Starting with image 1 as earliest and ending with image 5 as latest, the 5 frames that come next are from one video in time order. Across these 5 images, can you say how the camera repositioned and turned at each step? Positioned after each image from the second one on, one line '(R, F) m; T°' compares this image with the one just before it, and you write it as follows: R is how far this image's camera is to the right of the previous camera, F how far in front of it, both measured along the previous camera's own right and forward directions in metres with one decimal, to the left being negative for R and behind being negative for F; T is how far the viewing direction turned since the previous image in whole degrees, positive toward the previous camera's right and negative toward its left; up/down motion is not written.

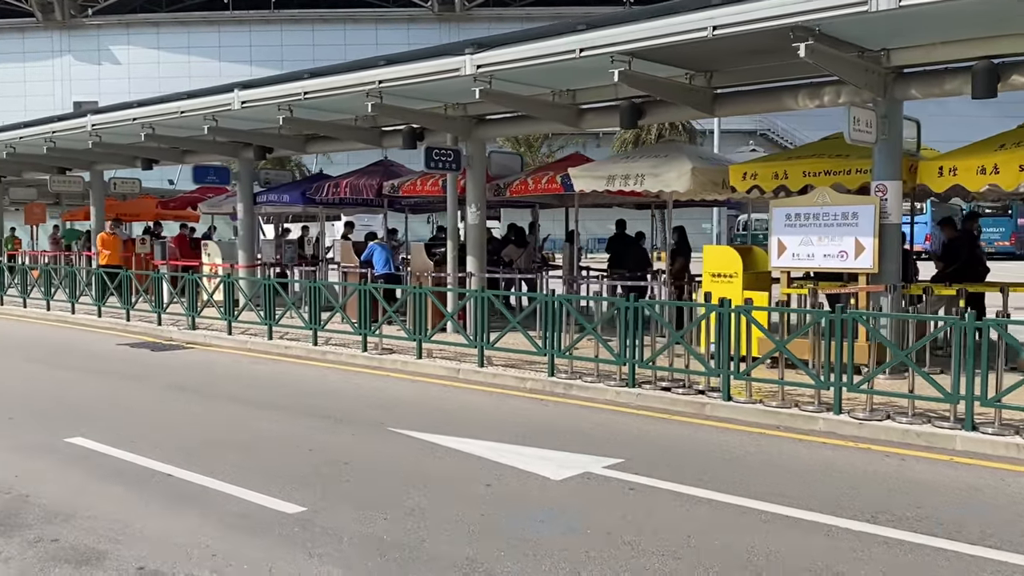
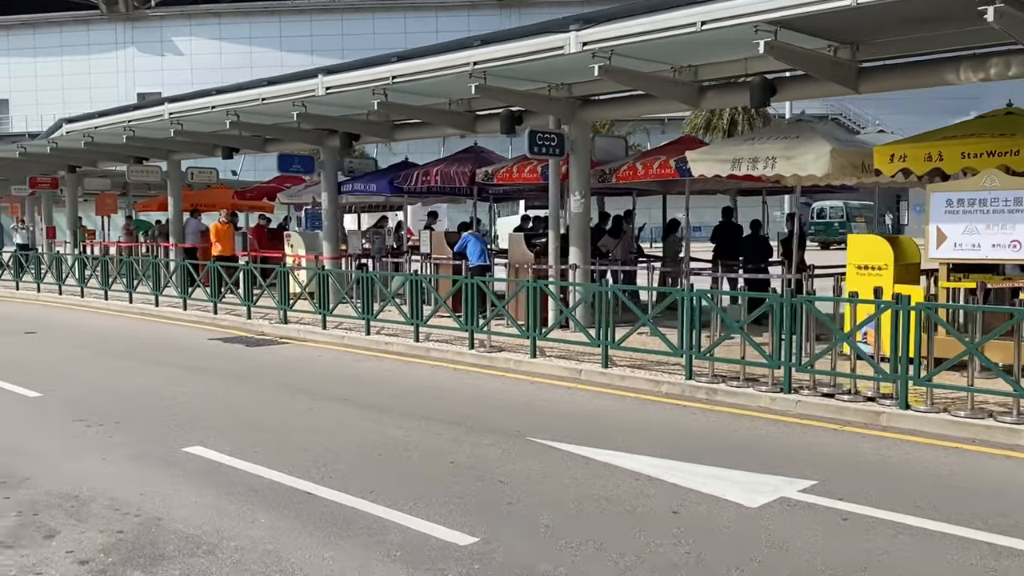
(-0.8, +0.8) m; -3°
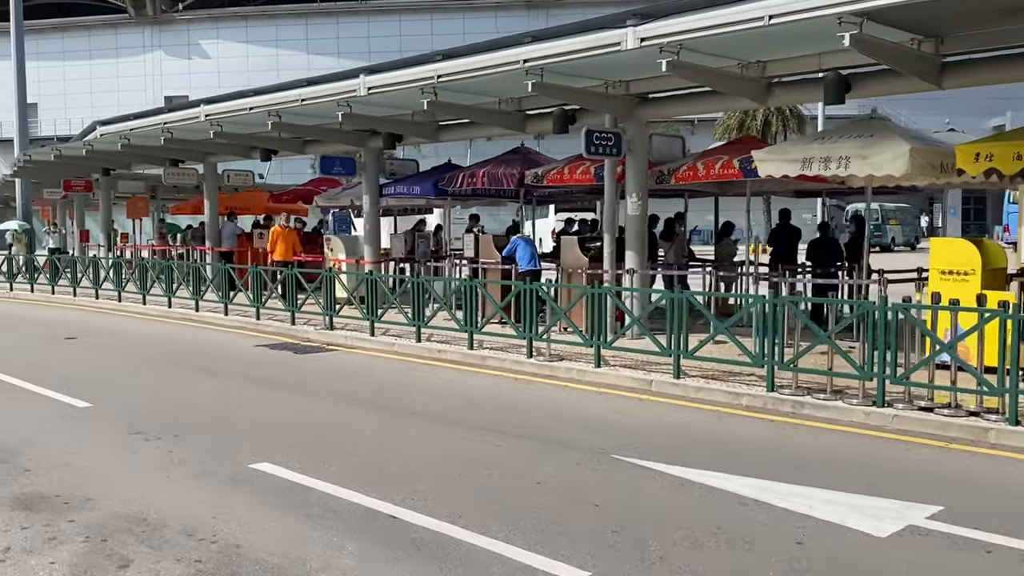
(-0.4, +0.4) m; -1°
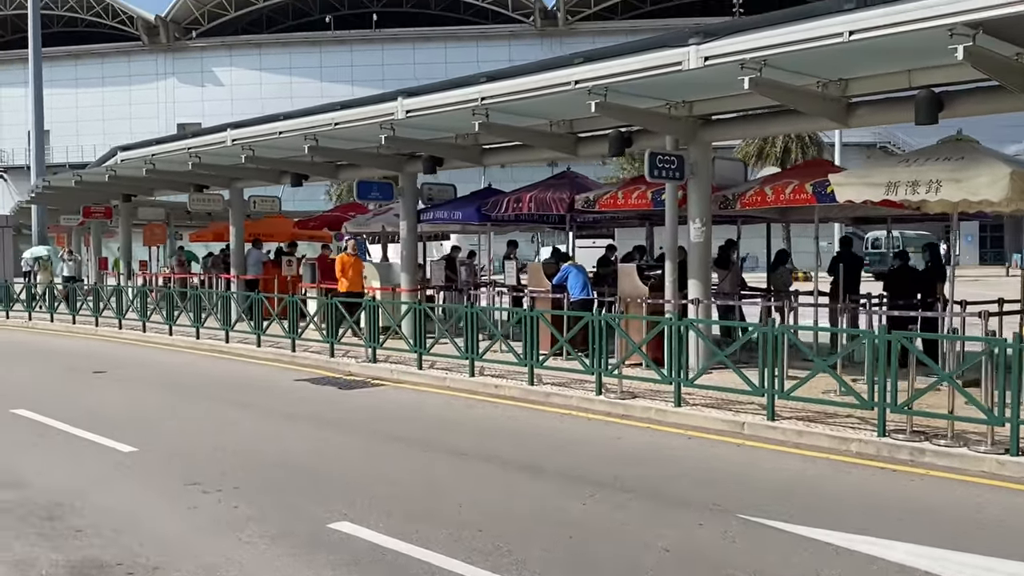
(-0.6, +0.7) m; 0°
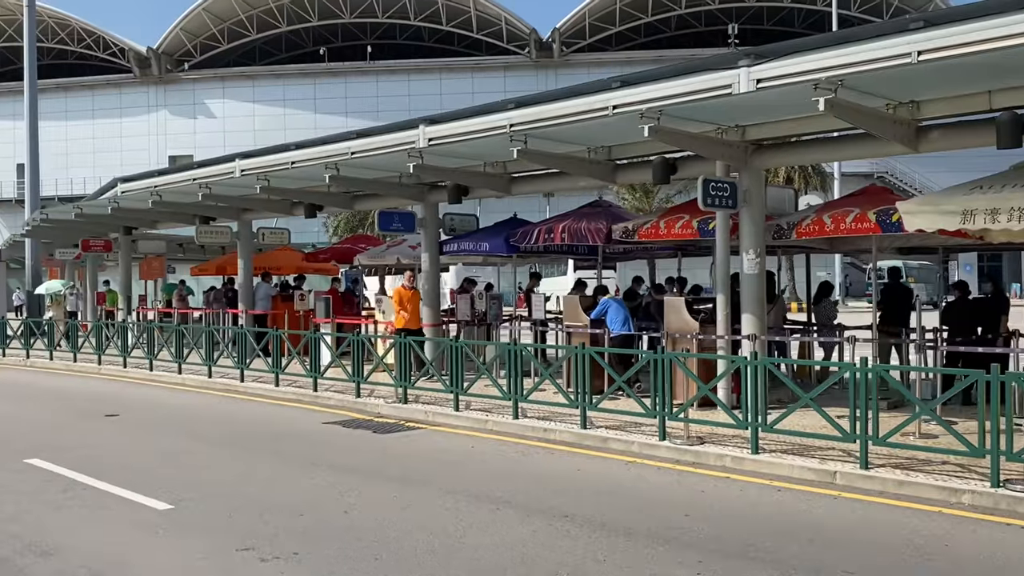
(-0.6, +0.7) m; +1°
